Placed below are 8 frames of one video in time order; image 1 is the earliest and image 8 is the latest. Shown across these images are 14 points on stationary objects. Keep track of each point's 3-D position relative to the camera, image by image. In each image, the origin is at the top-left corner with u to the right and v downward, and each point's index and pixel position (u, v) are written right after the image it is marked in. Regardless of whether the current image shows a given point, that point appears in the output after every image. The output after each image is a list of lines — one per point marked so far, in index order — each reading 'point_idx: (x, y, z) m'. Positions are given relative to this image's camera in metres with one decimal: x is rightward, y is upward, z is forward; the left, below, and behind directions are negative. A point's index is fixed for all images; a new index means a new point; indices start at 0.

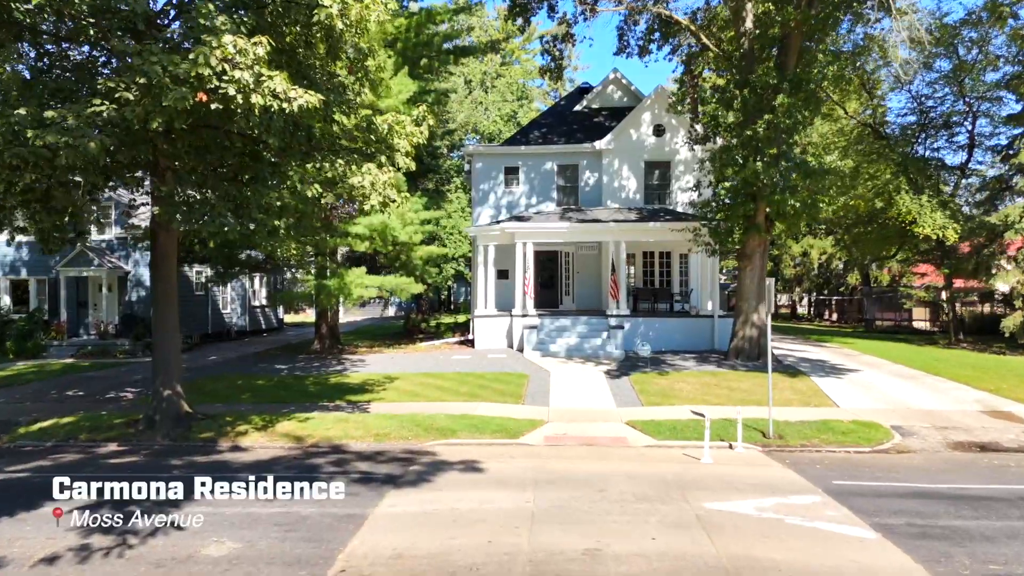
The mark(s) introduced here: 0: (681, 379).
0: (+3.0, -1.6, +19.7) m
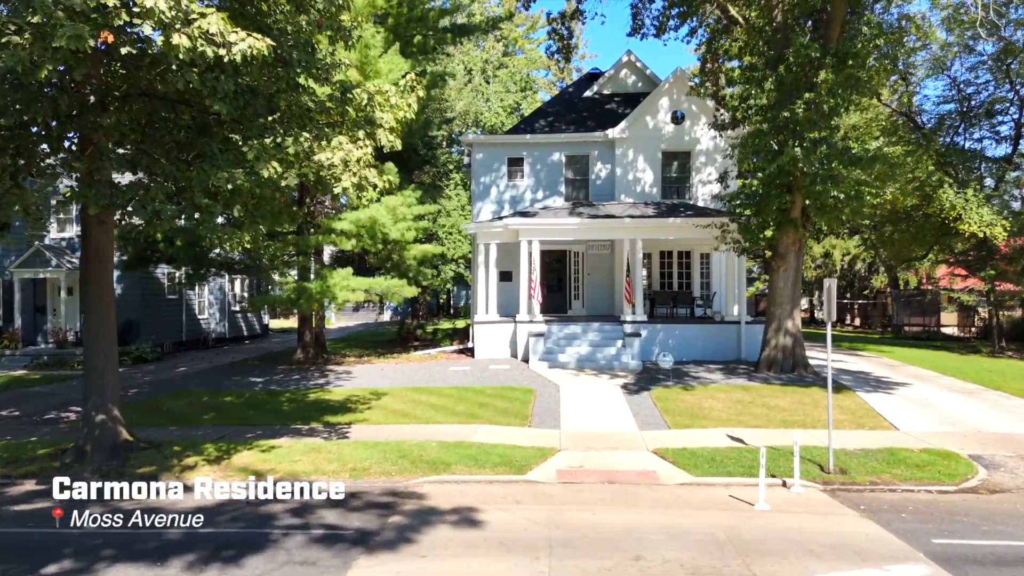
0: (+3.1, -1.7, +17.2) m
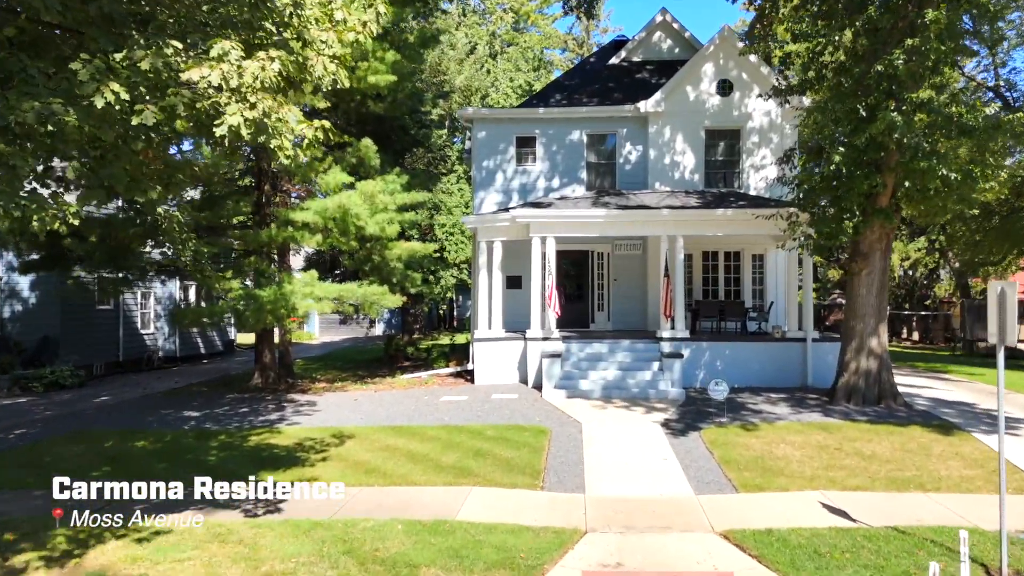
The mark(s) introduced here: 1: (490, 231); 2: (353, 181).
0: (+3.1, -1.8, +13.0) m
1: (-0.4, +0.9, +16.7) m
2: (-2.3, +1.5, +15.7) m
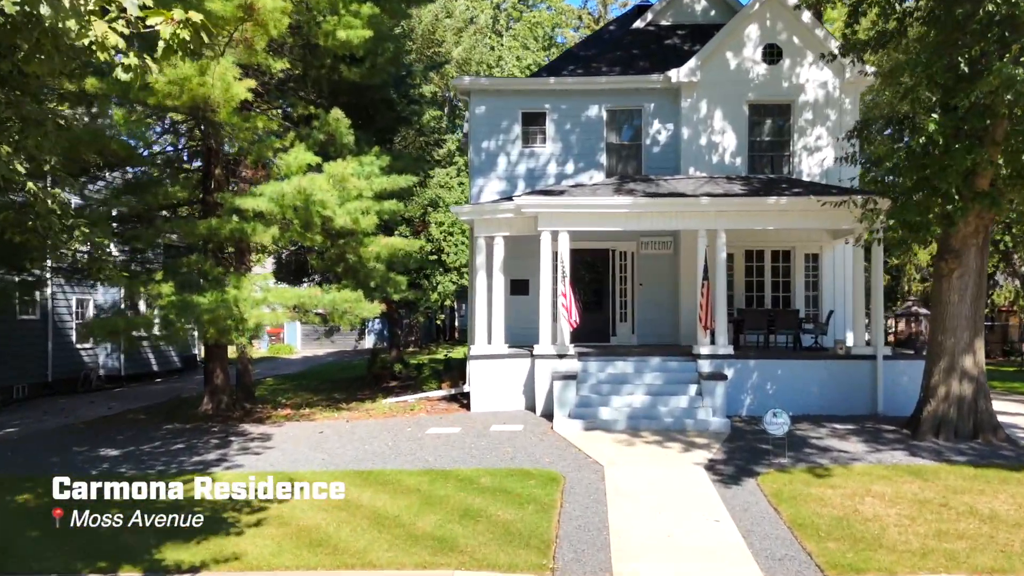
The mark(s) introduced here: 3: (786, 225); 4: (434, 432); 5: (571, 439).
0: (+3.2, -1.8, +10.0) m
1: (-0.3, +0.8, +13.7) m
2: (-2.2, +1.4, +12.7) m
3: (+3.4, +0.8, +13.6) m
4: (-0.9, -1.6, +12.5) m
5: (+0.6, -1.6, +12.1) m
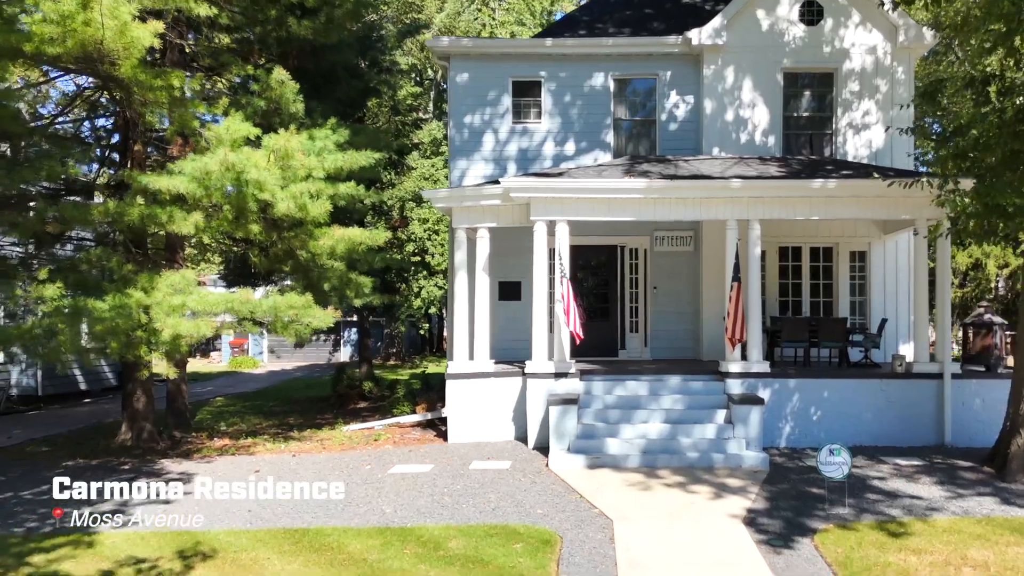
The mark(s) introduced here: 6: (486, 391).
0: (+3.0, -1.8, +7.5) m
1: (-0.5, +0.8, +11.2) m
2: (-2.3, +1.4, +10.3) m
3: (+3.2, +0.7, +11.1) m
4: (-1.0, -1.6, +10.0) m
5: (+0.5, -1.7, +9.6) m
6: (-0.3, -1.0, +11.1) m
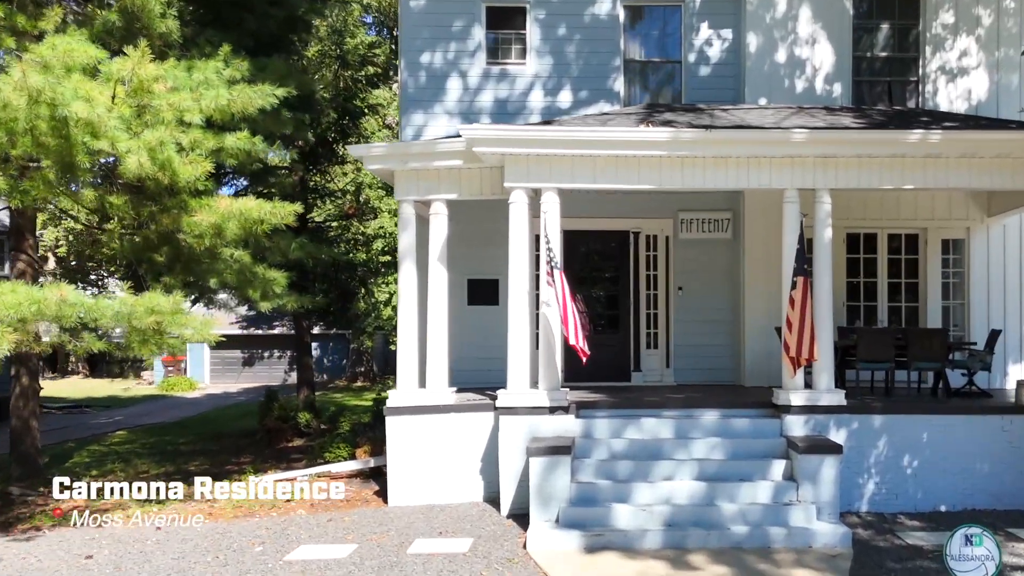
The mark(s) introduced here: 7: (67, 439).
0: (+2.7, -1.8, +4.2) m
1: (-0.7, +0.8, +7.9) m
2: (-2.6, +1.4, +7.1) m
3: (+3.0, +0.8, +7.8) m
4: (-1.2, -1.6, +6.7) m
5: (+0.3, -1.6, +6.3) m
6: (-0.5, -1.0, +7.9) m
7: (-4.5, -1.5, +11.2) m
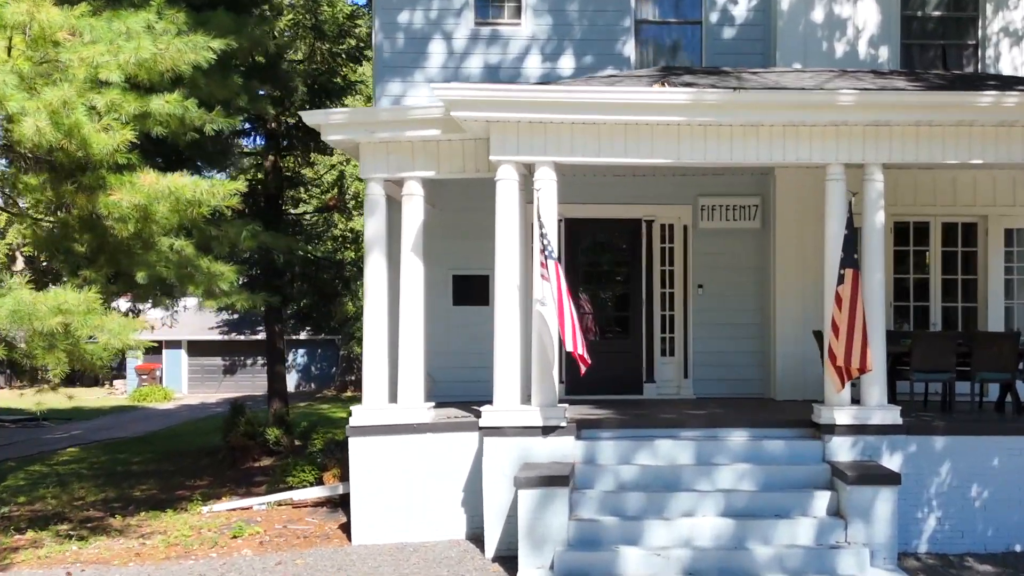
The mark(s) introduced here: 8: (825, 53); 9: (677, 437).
0: (+2.6, -1.7, +2.8) m
1: (-0.8, +0.8, +6.7) m
2: (-2.7, +1.5, +5.8) m
3: (+2.9, +0.8, +6.5) m
4: (-1.3, -1.6, +5.5) m
5: (+0.2, -1.6, +5.0) m
6: (-0.6, -1.0, +6.6) m
7: (-4.5, -1.5, +10.0) m
8: (+2.2, +1.7, +7.9) m
9: (+1.0, -0.9, +6.6) m
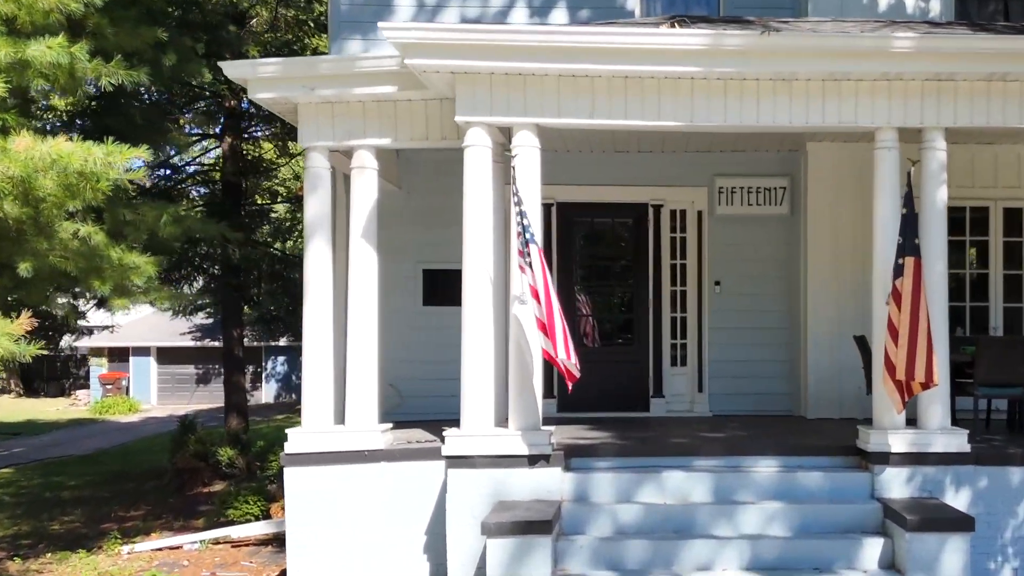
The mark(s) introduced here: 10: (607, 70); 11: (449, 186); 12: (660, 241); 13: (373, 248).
0: (+2.5, -1.7, +1.6) m
1: (-0.9, +0.8, +5.4) m
2: (-2.8, +1.5, +4.6) m
3: (+2.8, +0.8, +5.3) m
4: (-1.5, -1.5, +4.2) m
5: (0.0, -1.6, +3.8) m
6: (-0.7, -1.0, +5.4) m
7: (-4.6, -1.5, +8.8) m
8: (+2.1, +1.7, +6.7) m
9: (+0.9, -0.9, +5.3) m
10: (+0.4, +1.0, +5.0) m
11: (-0.3, +0.6, +6.5) m
12: (+0.9, +0.3, +7.0) m
13: (-0.7, +0.2, +5.4) m
